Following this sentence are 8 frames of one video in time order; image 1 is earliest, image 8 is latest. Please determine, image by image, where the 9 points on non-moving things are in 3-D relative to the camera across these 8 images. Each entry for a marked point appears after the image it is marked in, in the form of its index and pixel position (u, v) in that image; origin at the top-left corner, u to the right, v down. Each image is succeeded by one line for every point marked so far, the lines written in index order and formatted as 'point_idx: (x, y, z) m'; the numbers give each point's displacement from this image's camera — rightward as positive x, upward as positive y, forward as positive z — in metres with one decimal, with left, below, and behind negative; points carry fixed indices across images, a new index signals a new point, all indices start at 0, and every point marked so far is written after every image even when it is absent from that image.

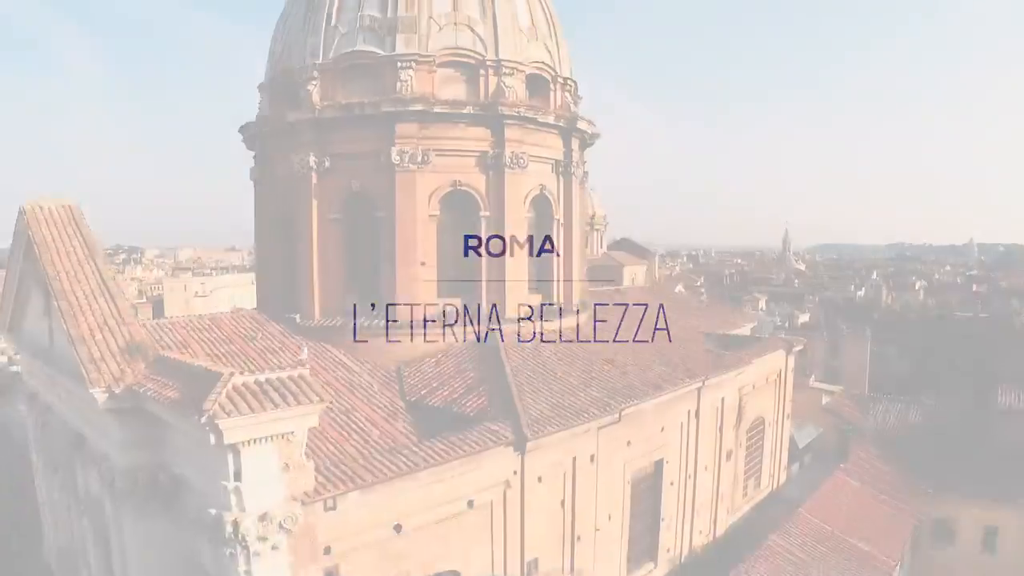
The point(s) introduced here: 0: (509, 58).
0: (0.0, +3.4, +10.6) m
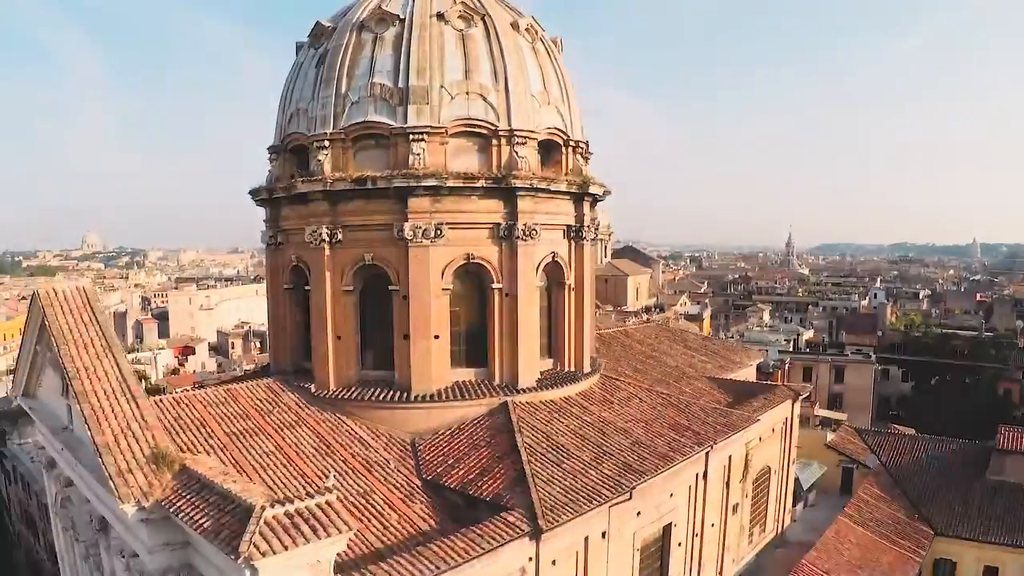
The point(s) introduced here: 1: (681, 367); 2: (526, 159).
0: (+0.1, +2.4, +10.5) m
1: (+3.5, -1.7, +14.8) m
2: (+0.2, +1.9, +10.5) m
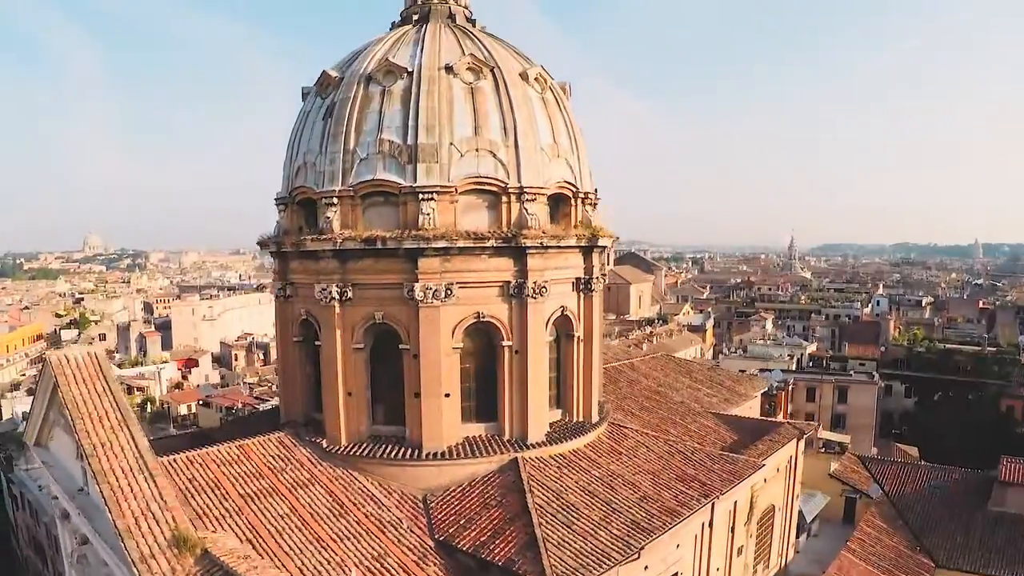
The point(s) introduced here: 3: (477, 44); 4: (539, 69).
0: (+0.3, +1.5, +10.5) m
1: (+3.6, -2.4, +14.9) m
2: (+0.3, +1.1, +10.5) m
3: (-0.6, +3.9, +11.2) m
4: (+0.4, +3.5, +11.3) m
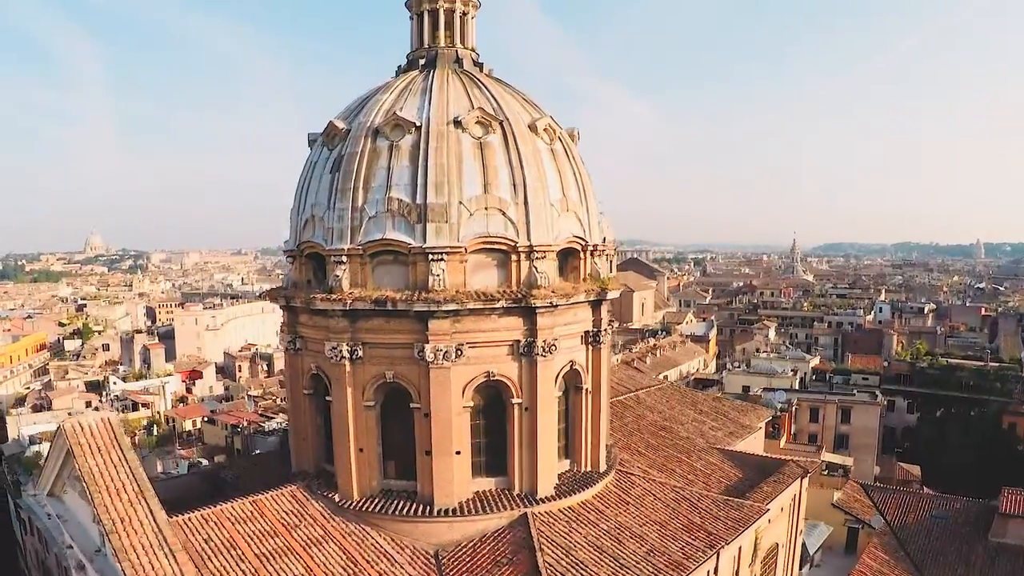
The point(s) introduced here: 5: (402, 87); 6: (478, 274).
0: (+0.4, +0.7, +10.5) m
1: (+3.8, -3.1, +15.0) m
2: (+0.5, +0.2, +10.5) m
3: (-0.4, +3.1, +11.1) m
4: (+0.6, +2.7, +11.3) m
5: (-1.7, +3.2, +11.2) m
6: (-0.5, +0.2, +10.3) m
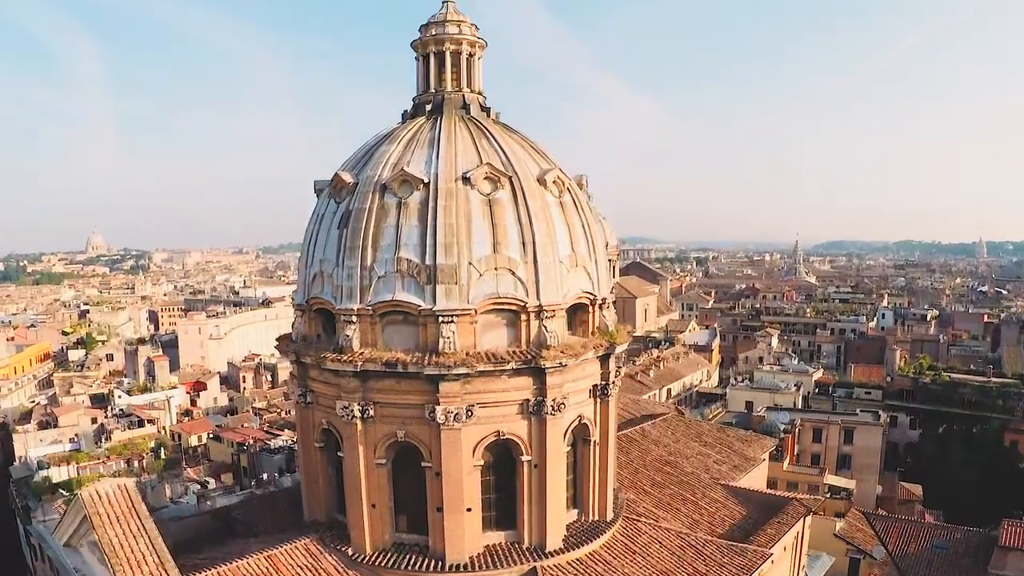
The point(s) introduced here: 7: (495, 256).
0: (+0.6, -0.2, +10.5) m
1: (+3.9, -3.9, +15.0) m
2: (+0.6, -0.6, +10.5) m
3: (-0.3, +2.2, +11.0) m
4: (+0.7, +1.8, +11.2) m
5: (-1.6, +2.3, +11.1) m
6: (-0.4, -0.7, +10.3) m
7: (-0.2, +0.5, +10.3) m
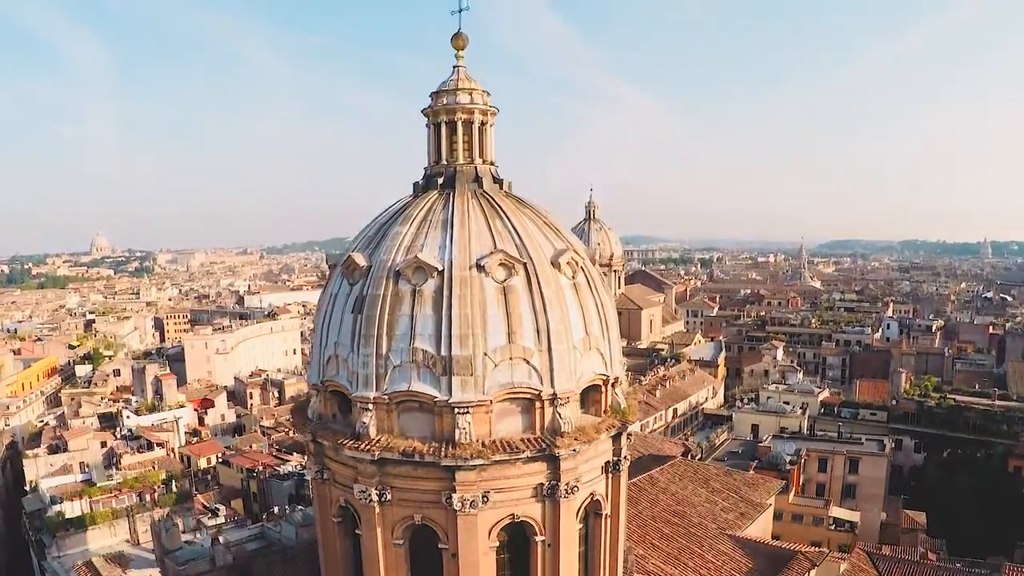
0: (+0.8, -1.4, +10.5) m
1: (+4.1, -5.0, +15.1) m
2: (+0.8, -1.9, +10.5) m
3: (-0.1, +1.0, +11.0) m
4: (+0.9, +0.6, +11.1) m
5: (-1.4, +1.1, +11.0) m
6: (-0.1, -1.9, +10.3) m
7: (0.0, -0.8, +10.2) m
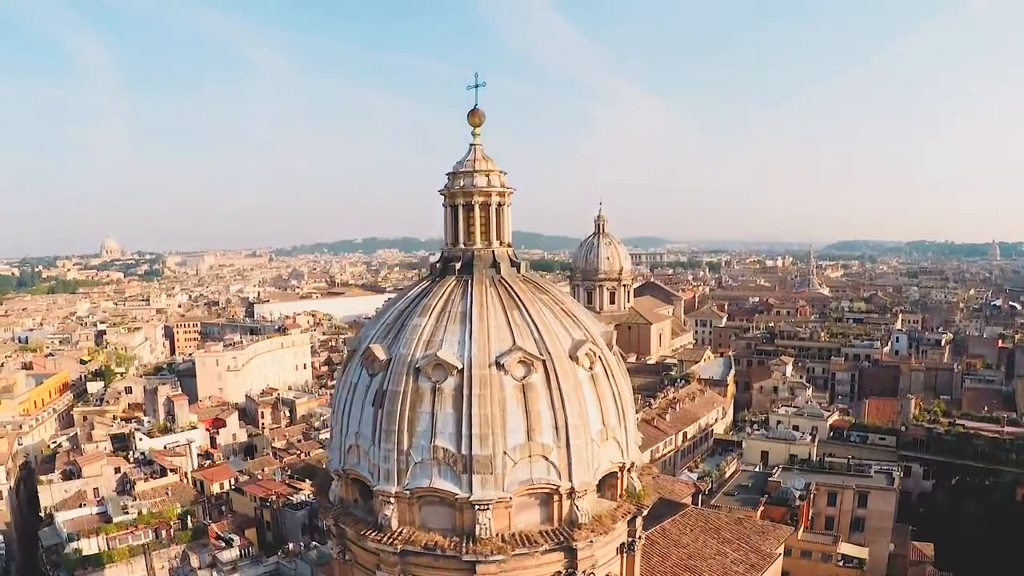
0: (+1.0, -2.8, +10.5) m
1: (+4.4, -6.2, +15.3) m
2: (+1.1, -3.3, +10.6) m
3: (+0.2, -0.4, +11.0) m
4: (+1.2, -0.8, +11.1) m
5: (-1.1, -0.3, +11.0) m
6: (+0.1, -3.3, +10.4) m
7: (+0.3, -2.2, +10.3) m
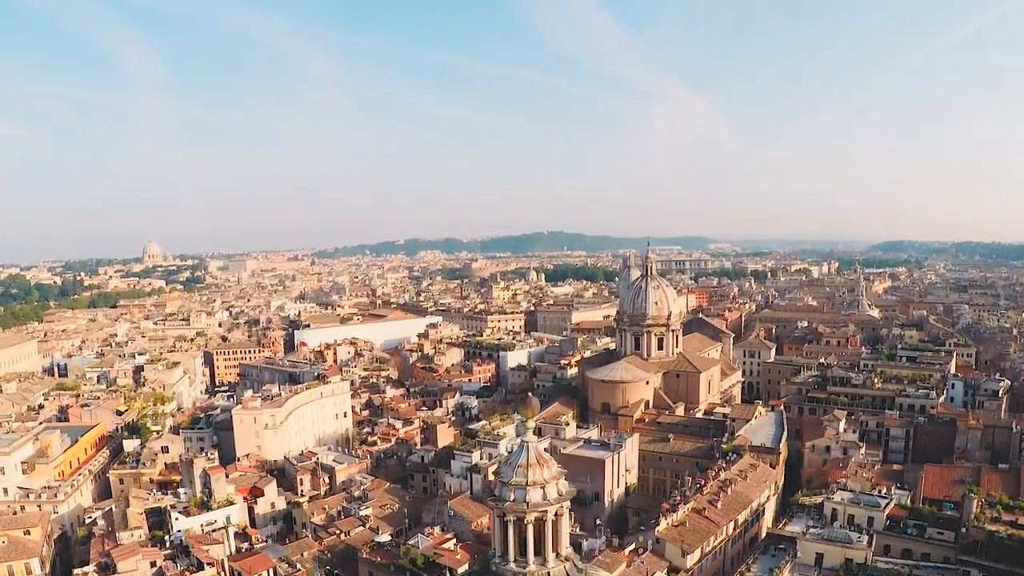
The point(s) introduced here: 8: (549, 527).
0: (+1.7, -7.5, +9.6) m
1: (+5.3, -10.4, +14.6) m
2: (+1.8, -8.0, +9.7) m
3: (+1.0, -5.1, +9.7) m
4: (+1.9, -5.4, +9.9) m
5: (-0.4, -4.9, +9.9) m
6: (+0.8, -8.0, +9.6) m
7: (+1.0, -6.9, +9.3) m
8: (+0.5, -3.4, +10.2) m
